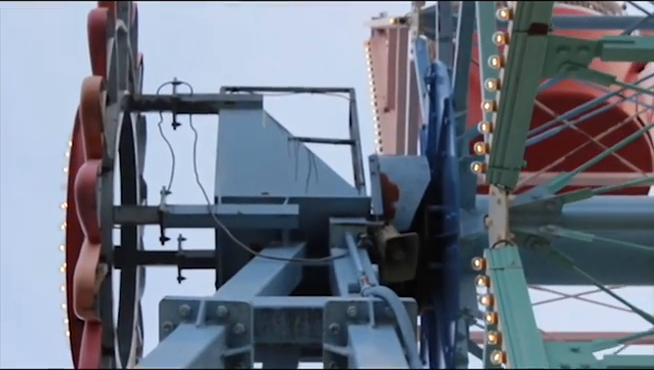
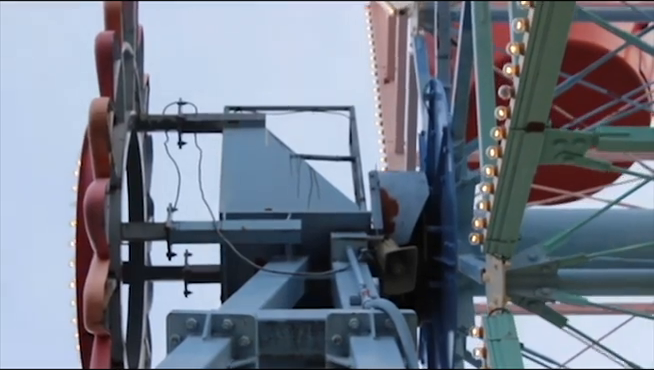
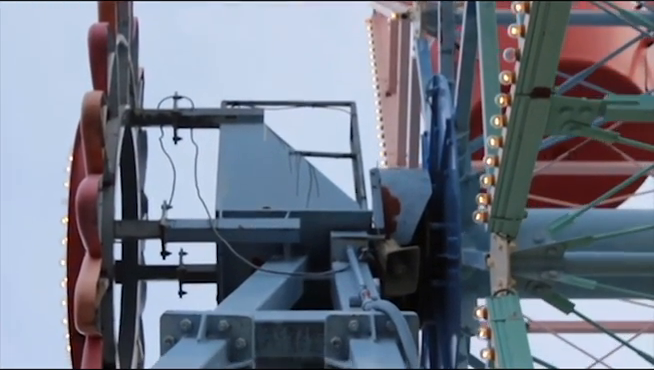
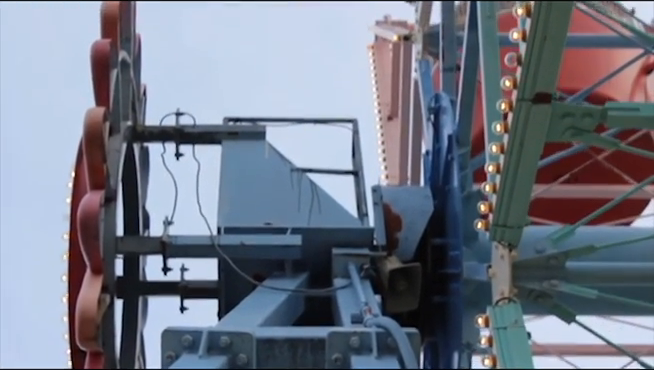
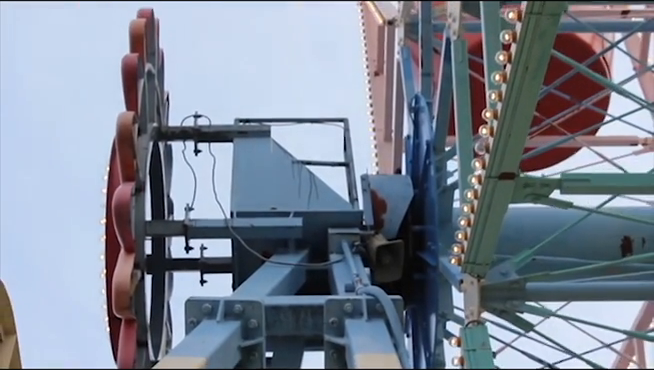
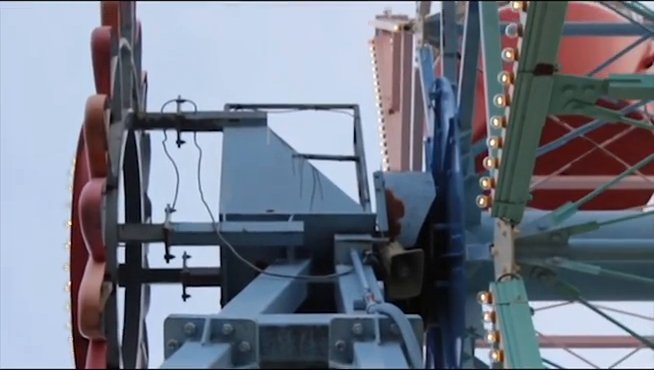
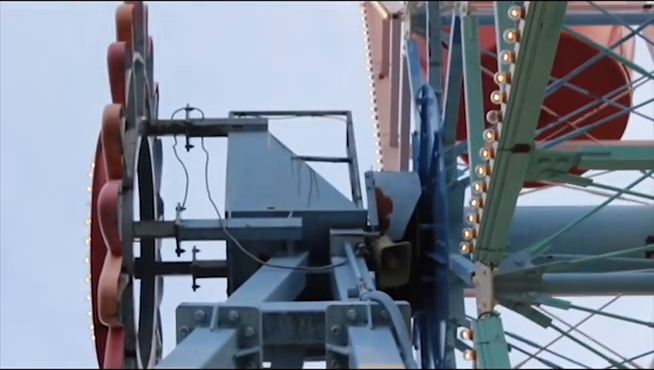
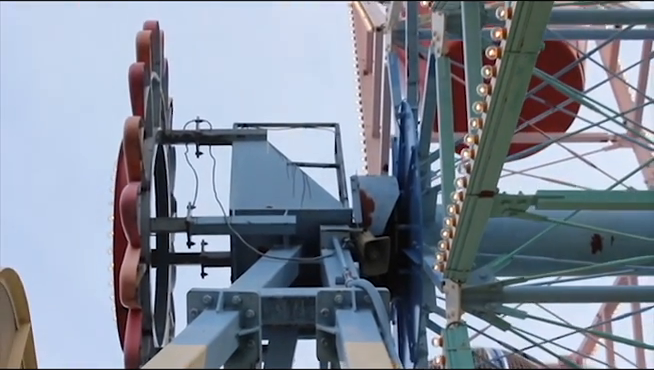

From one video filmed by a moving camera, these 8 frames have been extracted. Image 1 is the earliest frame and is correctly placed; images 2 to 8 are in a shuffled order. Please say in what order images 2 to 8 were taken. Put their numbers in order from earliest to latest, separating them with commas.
6, 4, 3, 2, 7, 5, 8
